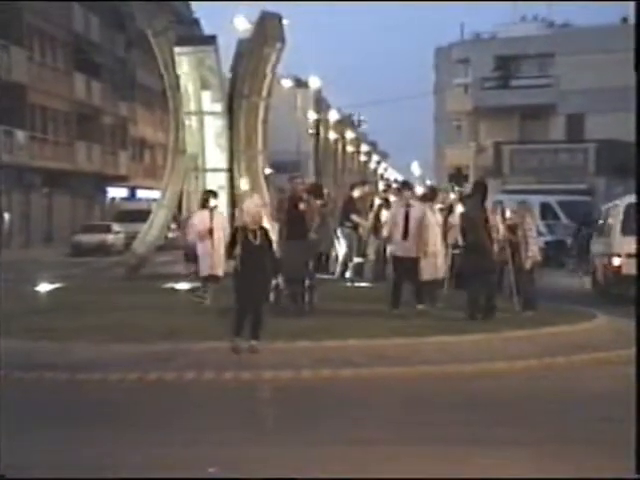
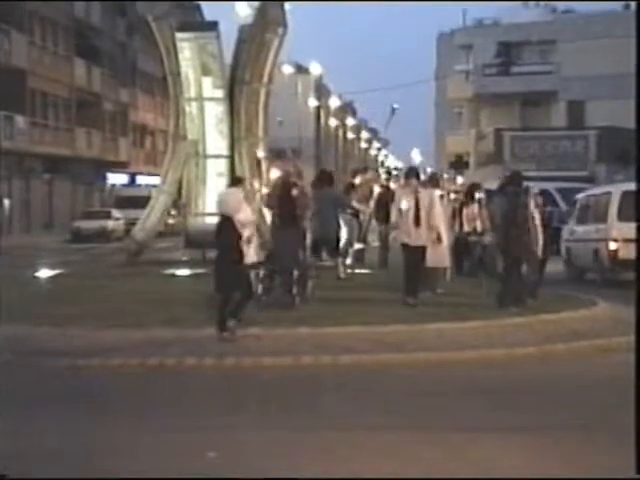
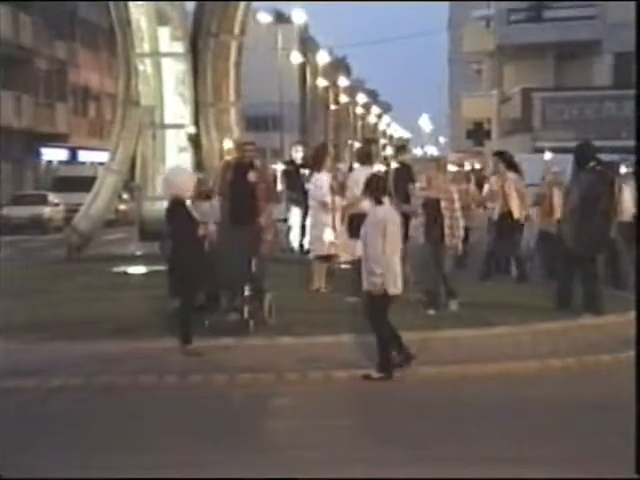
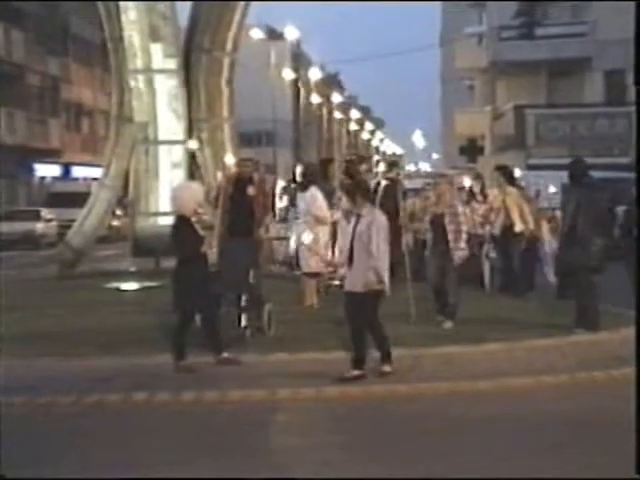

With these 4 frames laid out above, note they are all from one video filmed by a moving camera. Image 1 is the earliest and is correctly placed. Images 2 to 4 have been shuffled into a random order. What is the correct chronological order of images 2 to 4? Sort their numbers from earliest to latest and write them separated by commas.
2, 4, 3
